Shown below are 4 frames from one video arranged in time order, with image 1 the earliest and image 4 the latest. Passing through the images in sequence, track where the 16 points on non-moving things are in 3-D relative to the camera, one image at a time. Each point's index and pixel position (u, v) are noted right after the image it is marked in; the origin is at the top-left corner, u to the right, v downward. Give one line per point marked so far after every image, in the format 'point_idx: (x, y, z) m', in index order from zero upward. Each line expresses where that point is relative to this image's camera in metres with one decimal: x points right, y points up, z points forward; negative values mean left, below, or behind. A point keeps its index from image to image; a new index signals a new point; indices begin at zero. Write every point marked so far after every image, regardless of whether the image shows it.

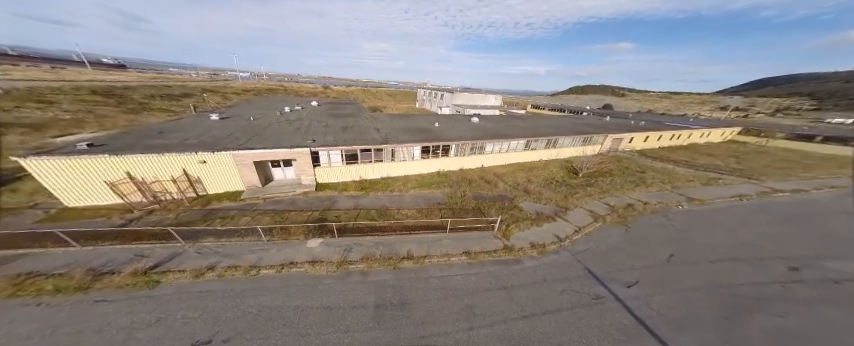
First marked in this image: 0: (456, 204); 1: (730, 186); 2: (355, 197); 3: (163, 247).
0: (+2.3, -2.6, +16.0) m
1: (+29.3, -1.2, +19.0) m
2: (-6.1, -2.0, +16.2) m
3: (-13.4, -3.7, +9.9) m
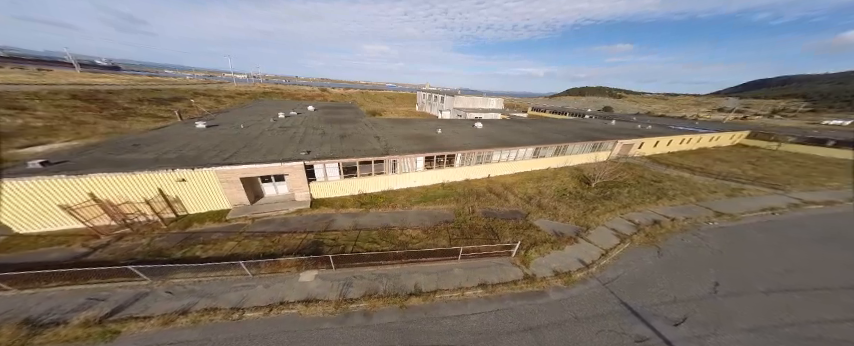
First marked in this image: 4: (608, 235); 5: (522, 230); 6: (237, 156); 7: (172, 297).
0: (+2.8, -3.7, +14.5) m
1: (+29.7, -2.2, +17.7) m
2: (-5.6, -3.2, +14.7) m
3: (-12.8, -4.8, +8.3) m
4: (+12.5, -4.2, +13.6) m
5: (+6.7, -4.0, +13.8) m
6: (-13.1, +1.1, +13.5) m
7: (-10.6, -5.2, +8.2) m
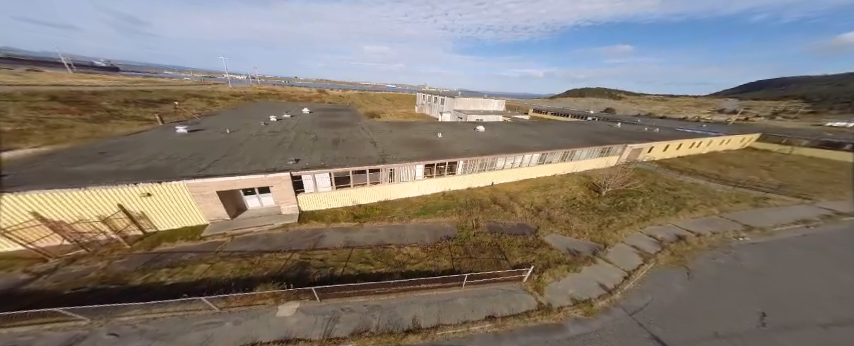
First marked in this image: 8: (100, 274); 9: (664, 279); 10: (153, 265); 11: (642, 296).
0: (+2.8, -4.4, +13.1) m
1: (+29.7, -2.9, +16.4) m
2: (-5.6, -3.9, +13.3) m
3: (-12.8, -5.5, +6.9) m
4: (+12.5, -5.0, +12.2) m
5: (+6.6, -4.8, +12.4) m
6: (-13.1, +0.4, +12.1) m
7: (-10.7, -5.9, +6.8) m
8: (-14.9, -4.6, +9.0) m
9: (+12.9, -5.8, +10.7) m
10: (-13.5, -4.5, +9.7) m
11: (+10.8, -6.2, +9.9) m
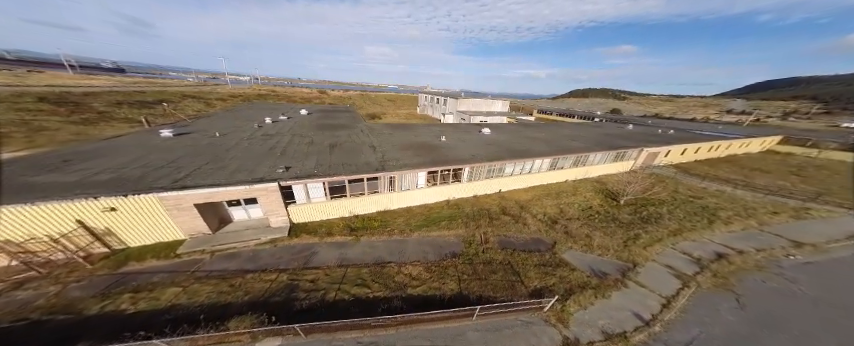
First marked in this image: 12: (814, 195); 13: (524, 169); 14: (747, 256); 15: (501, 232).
0: (+3.1, -4.9, +11.7) m
1: (+30.0, -3.6, +14.7) m
2: (-5.3, -4.4, +12.0) m
3: (-12.6, -6.0, +5.6) m
4: (+12.7, -5.5, +10.7) m
5: (+6.9, -5.3, +10.9) m
6: (-12.9, -0.1, +10.8) m
7: (-10.5, -6.4, +5.5) m
8: (-14.7, -5.1, +7.7) m
9: (+13.1, -6.4, +9.1) m
10: (-13.3, -5.0, +8.4) m
11: (+11.1, -6.8, +8.4) m
12: (+36.3, -2.1, +18.4) m
13: (+9.6, +0.4, +19.3) m
14: (+18.9, -4.9, +11.7) m
15: (+5.2, -4.1, +13.8) m
